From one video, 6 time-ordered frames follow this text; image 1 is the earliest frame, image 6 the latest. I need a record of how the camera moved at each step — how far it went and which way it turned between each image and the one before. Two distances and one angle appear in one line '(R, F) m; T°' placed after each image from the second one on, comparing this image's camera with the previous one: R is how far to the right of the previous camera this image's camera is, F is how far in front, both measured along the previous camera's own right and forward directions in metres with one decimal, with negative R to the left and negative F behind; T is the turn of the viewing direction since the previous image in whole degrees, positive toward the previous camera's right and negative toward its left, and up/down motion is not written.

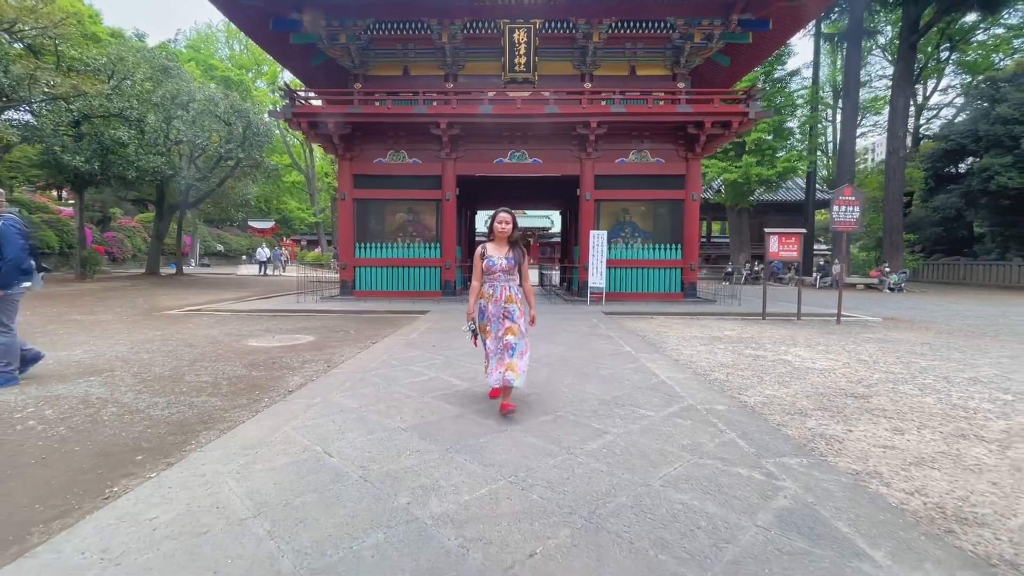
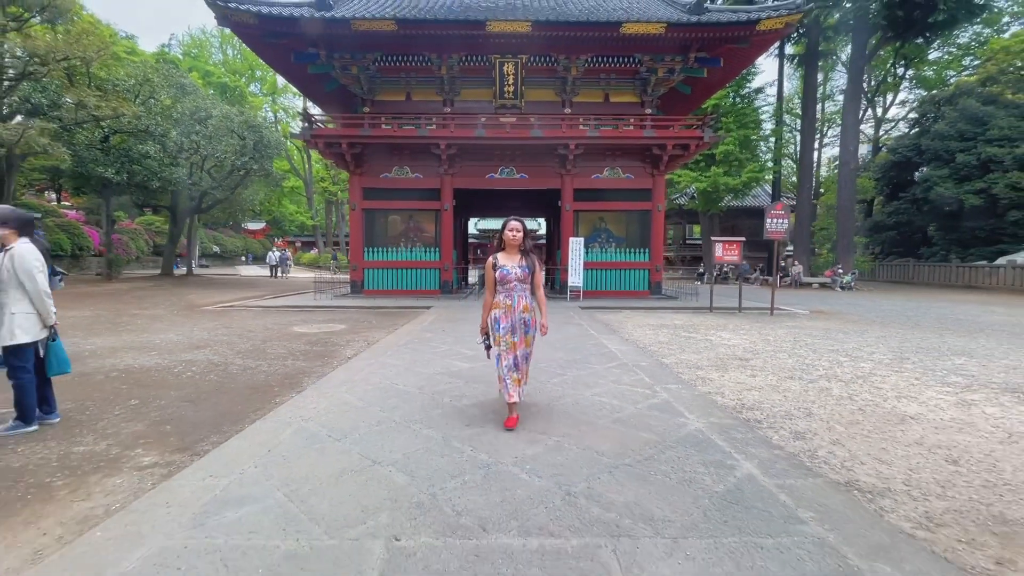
(0.0, -1.7) m; +1°
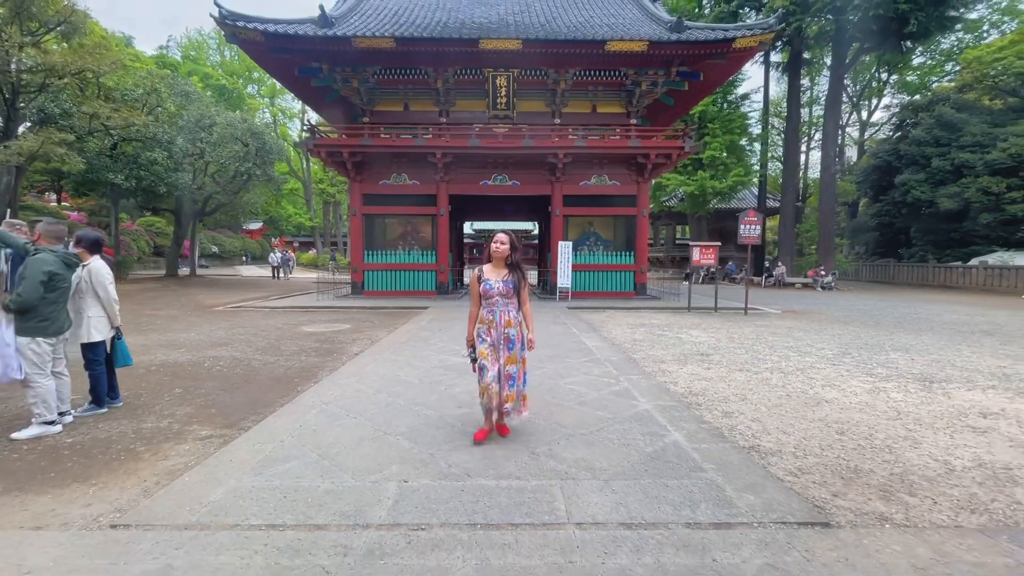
(+0.1, -0.7) m; 0°
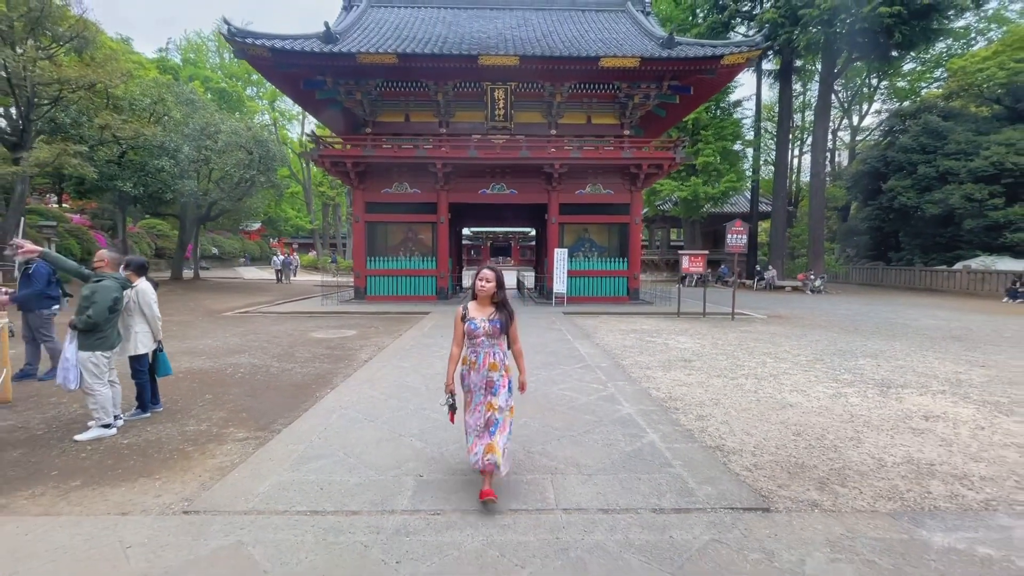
(0.0, -0.5) m; 0°
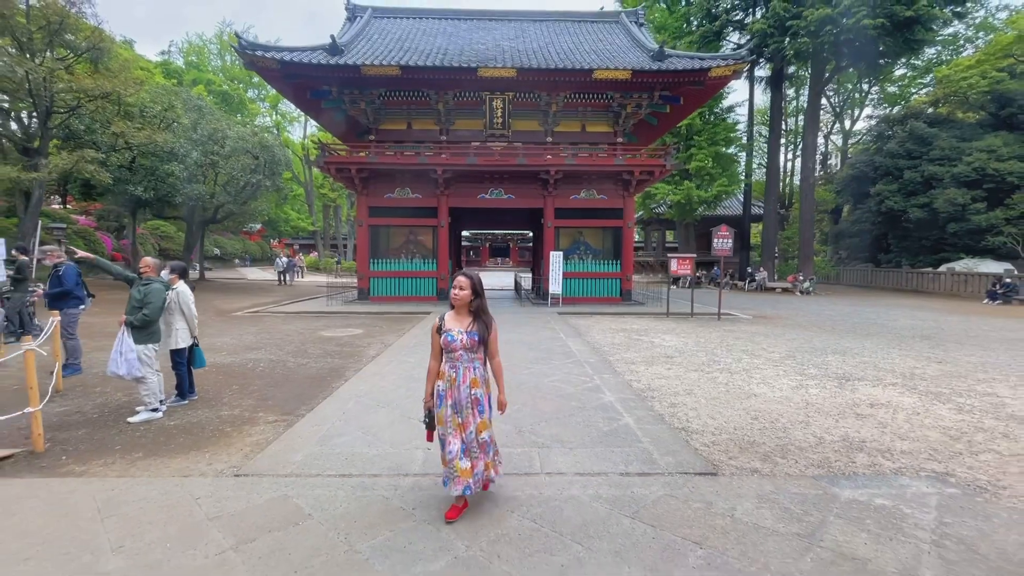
(0.0, -0.6) m; 0°
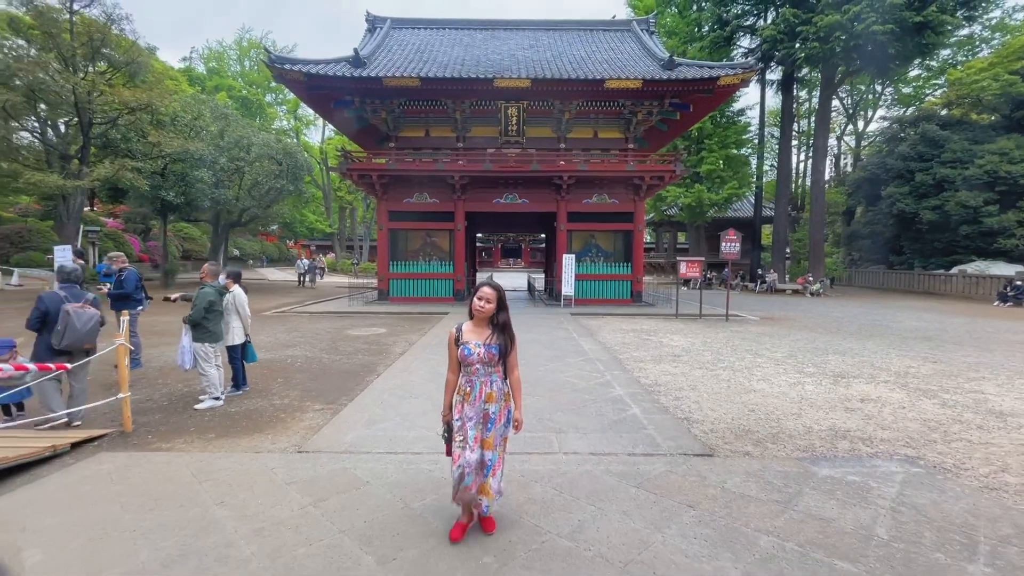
(-0.1, -0.5) m; -1°
